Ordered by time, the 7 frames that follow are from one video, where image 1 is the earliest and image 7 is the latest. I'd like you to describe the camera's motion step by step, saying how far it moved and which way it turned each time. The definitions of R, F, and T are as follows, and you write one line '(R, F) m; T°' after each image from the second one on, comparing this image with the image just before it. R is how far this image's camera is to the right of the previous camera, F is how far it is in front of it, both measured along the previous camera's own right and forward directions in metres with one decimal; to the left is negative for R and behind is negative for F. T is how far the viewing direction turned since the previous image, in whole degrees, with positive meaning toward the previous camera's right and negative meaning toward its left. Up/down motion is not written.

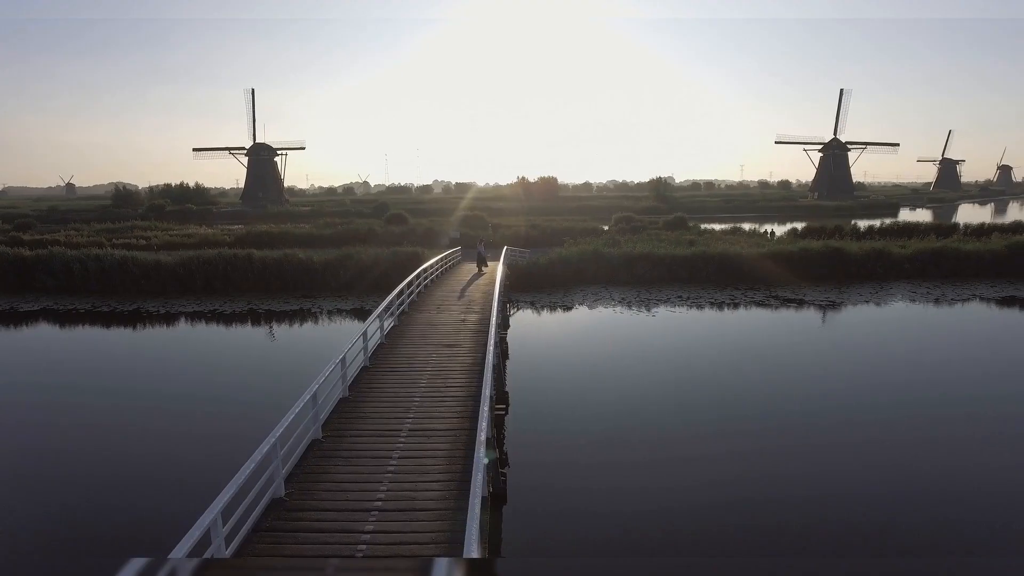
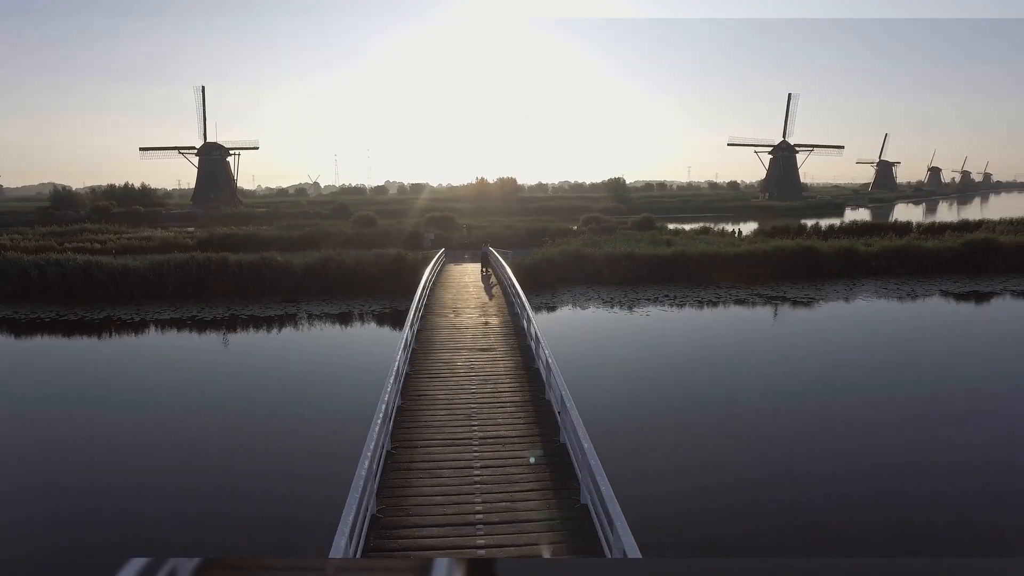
(-0.6, +0.1) m; +4°
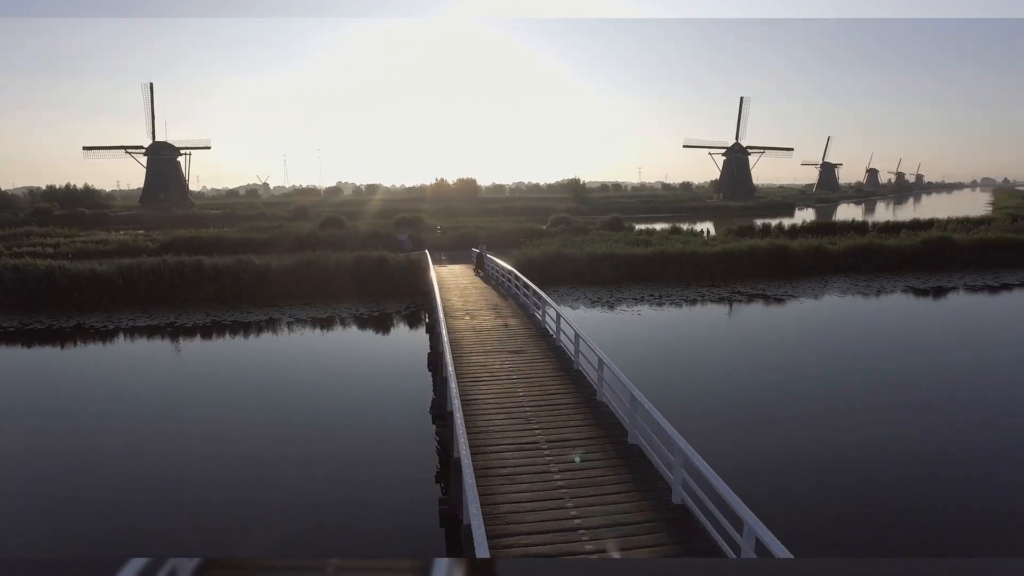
(-0.6, +0.1) m; +4°
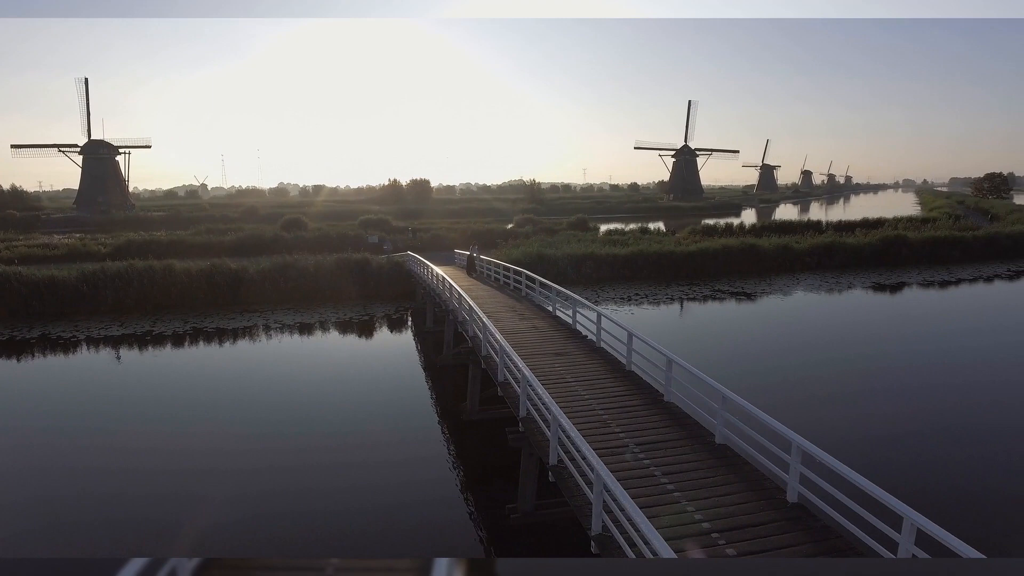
(-0.7, +0.1) m; +4°
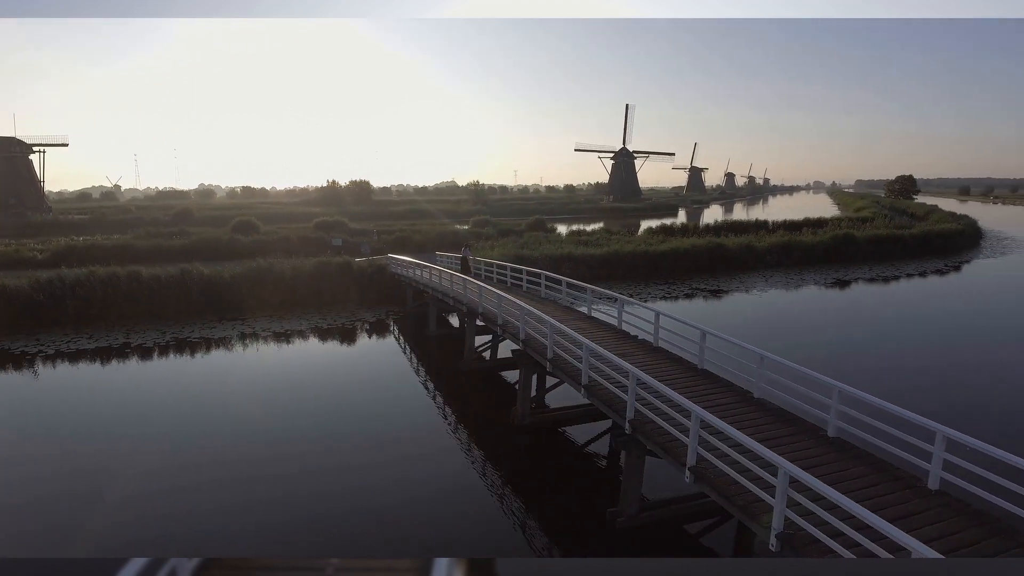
(-1.0, +0.1) m; +6°
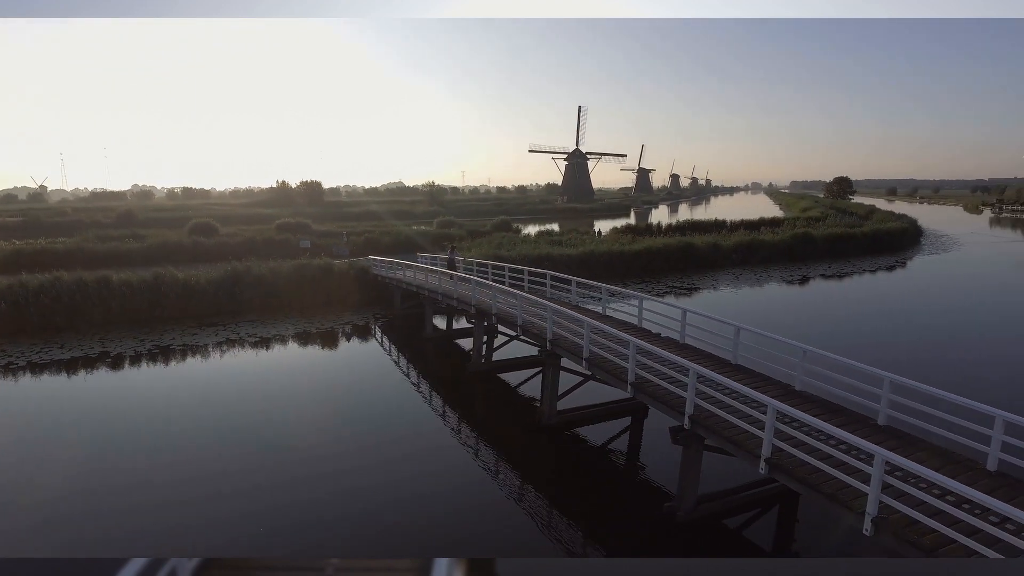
(-0.7, 0.0) m; +4°
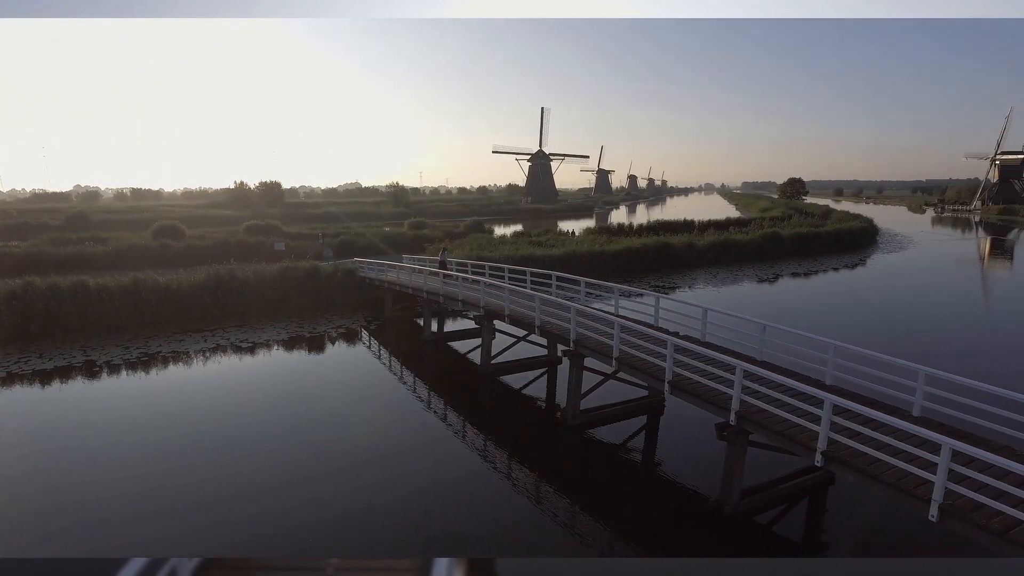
(-0.6, 0.0) m; +4°
